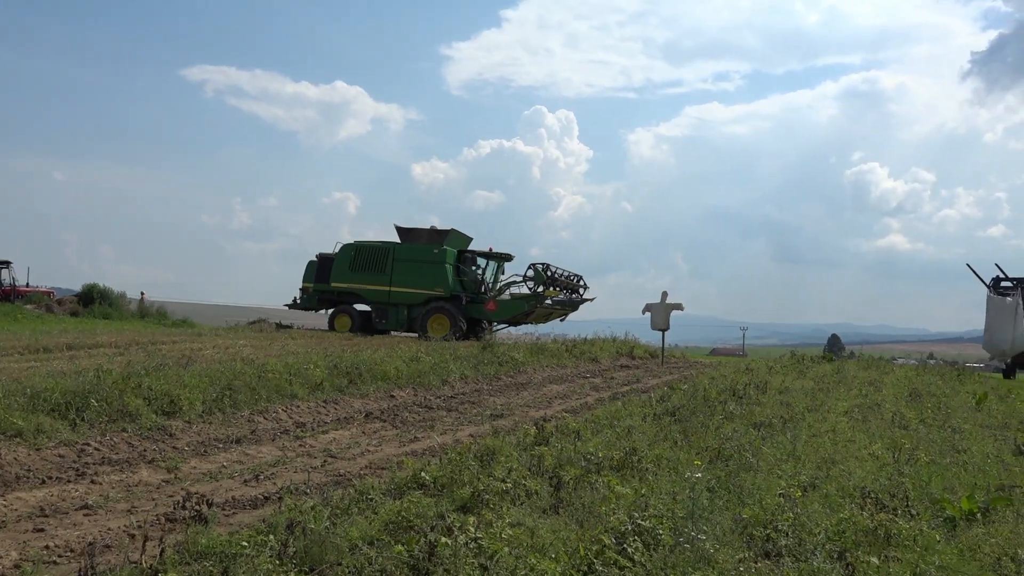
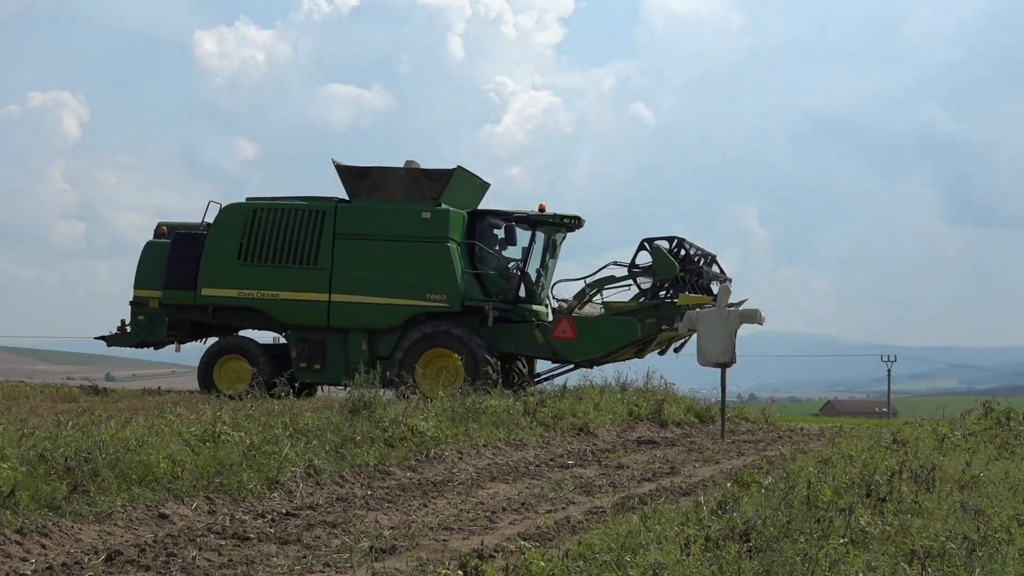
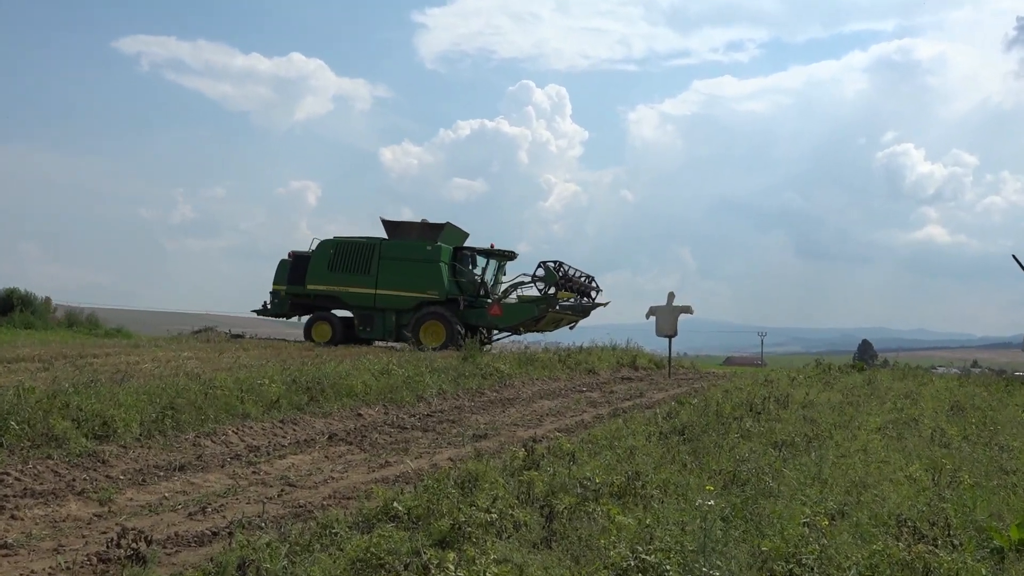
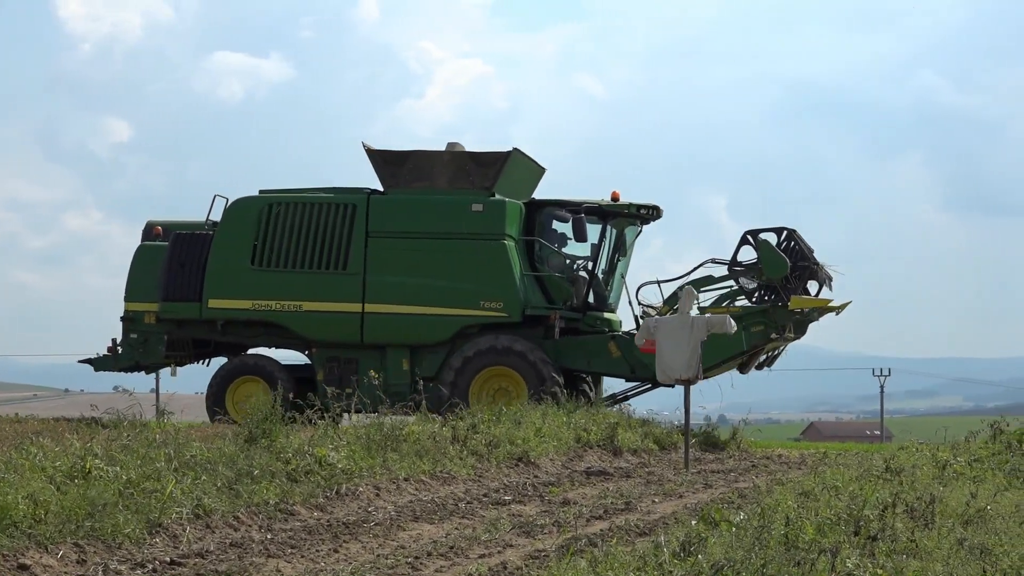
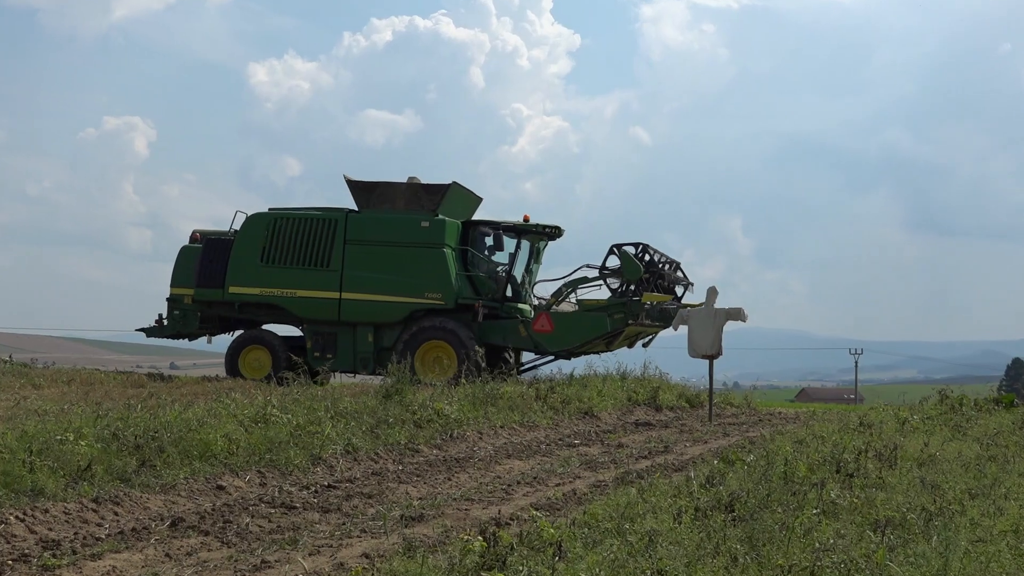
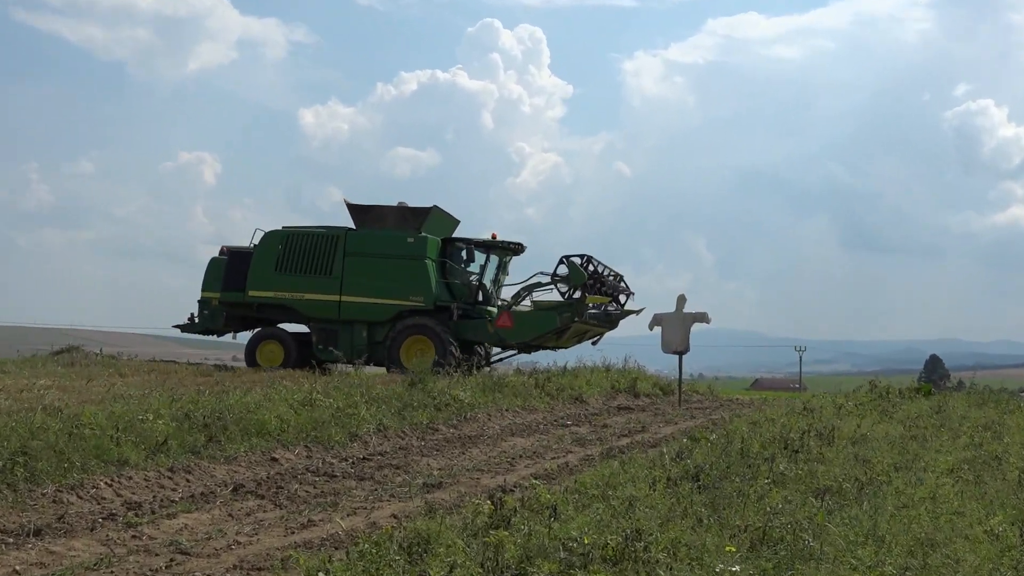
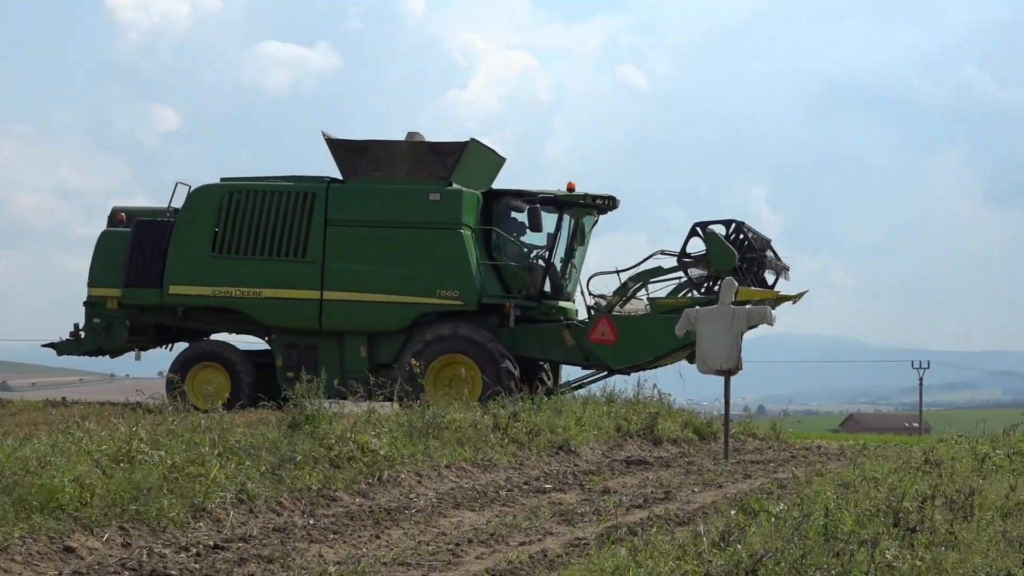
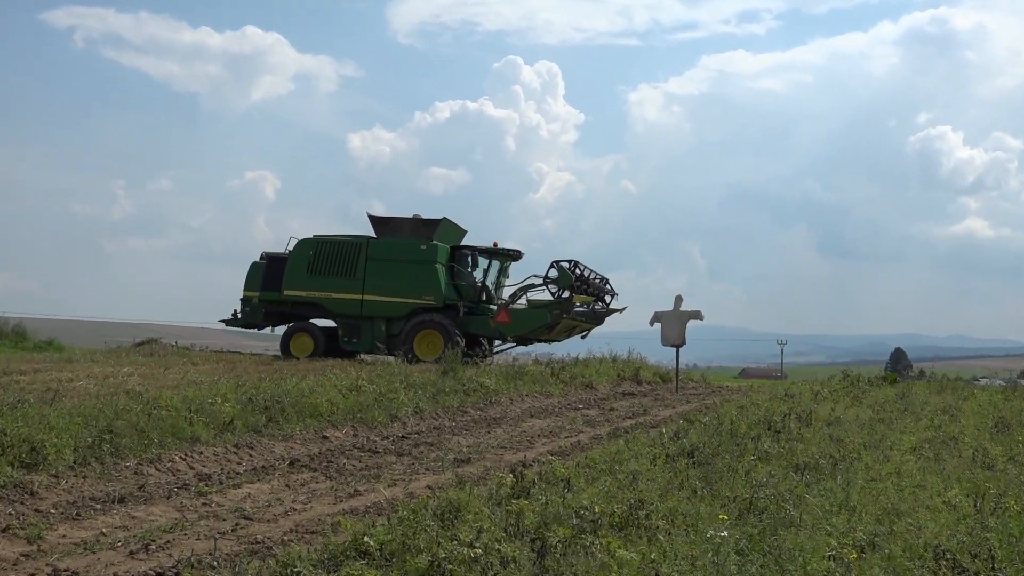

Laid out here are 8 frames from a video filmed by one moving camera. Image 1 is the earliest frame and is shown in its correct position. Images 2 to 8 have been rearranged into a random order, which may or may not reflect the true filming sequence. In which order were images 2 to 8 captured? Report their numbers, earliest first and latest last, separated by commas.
3, 8, 6, 5, 2, 7, 4
